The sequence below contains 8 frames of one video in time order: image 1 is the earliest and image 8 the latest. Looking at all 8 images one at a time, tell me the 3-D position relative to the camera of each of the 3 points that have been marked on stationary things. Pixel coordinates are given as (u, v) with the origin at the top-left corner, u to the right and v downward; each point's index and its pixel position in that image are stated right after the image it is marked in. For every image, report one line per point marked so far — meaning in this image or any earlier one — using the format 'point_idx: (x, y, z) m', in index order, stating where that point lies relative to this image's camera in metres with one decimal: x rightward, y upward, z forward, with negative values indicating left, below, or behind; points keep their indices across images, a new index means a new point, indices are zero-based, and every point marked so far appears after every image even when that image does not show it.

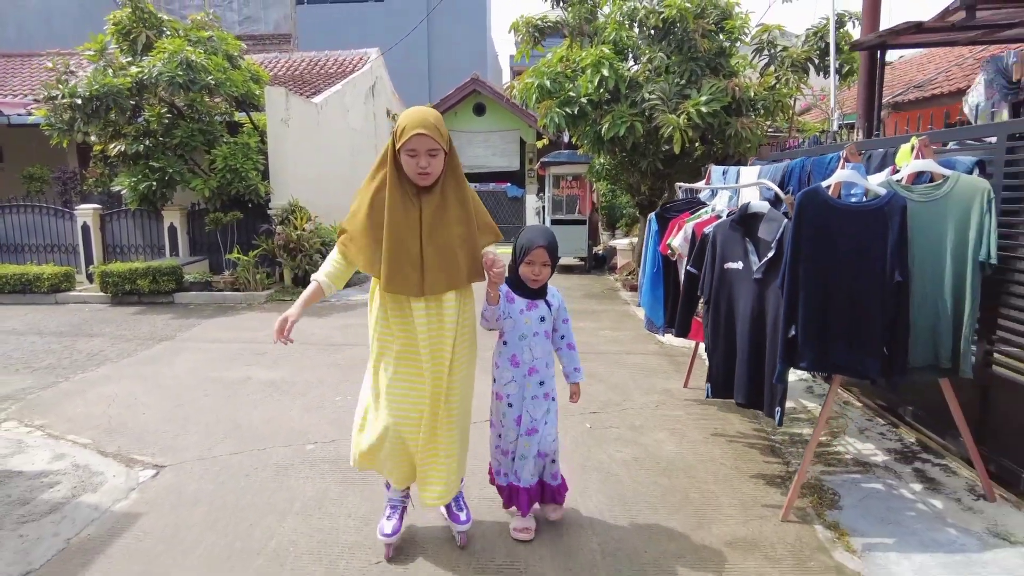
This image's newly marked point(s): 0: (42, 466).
0: (-2.5, -0.9, +3.5) m
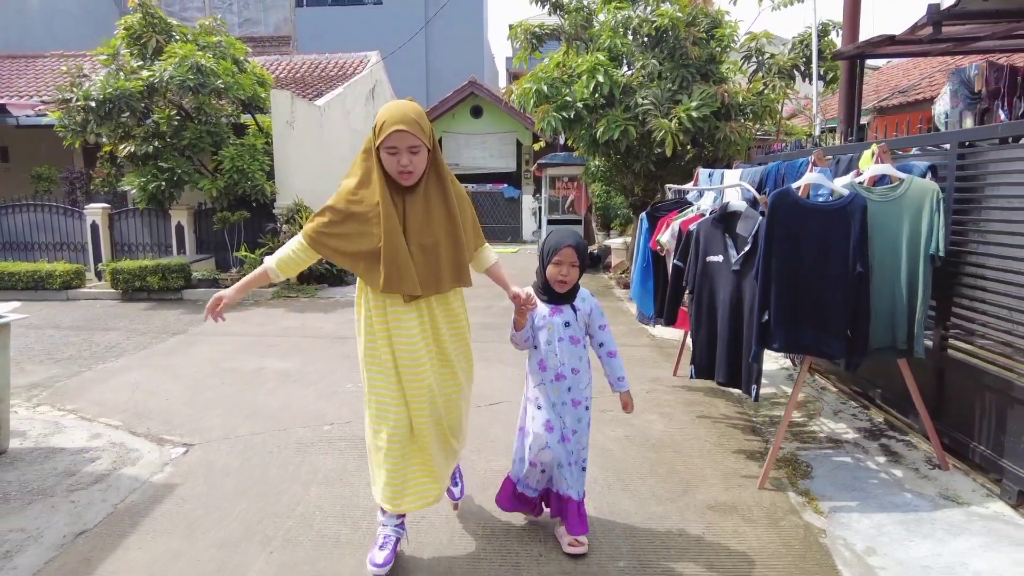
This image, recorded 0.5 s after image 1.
0: (-2.5, -0.9, +3.8) m
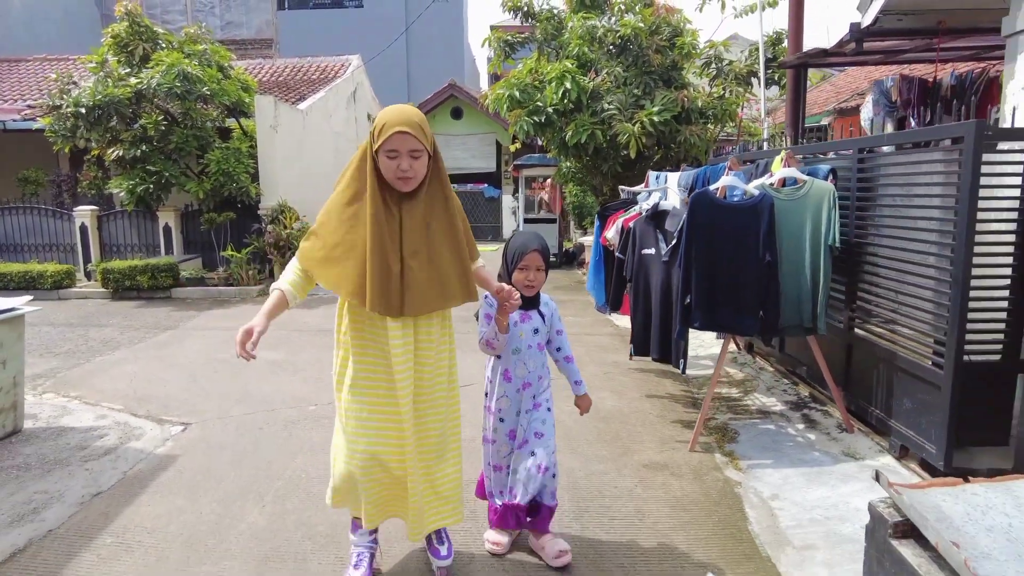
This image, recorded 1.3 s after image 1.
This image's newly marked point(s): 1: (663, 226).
0: (-2.7, -0.9, +4.2) m
1: (+0.8, +0.3, +3.6) m
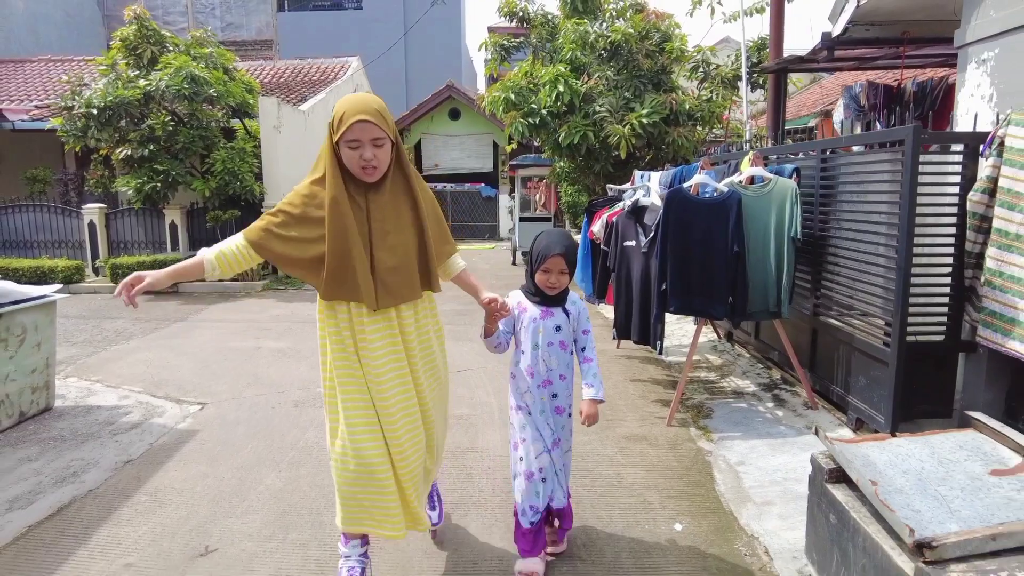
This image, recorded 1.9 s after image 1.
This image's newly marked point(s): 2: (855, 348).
0: (-2.7, -0.8, +4.5) m
1: (+0.8, +0.4, +4.0) m
2: (+1.9, -0.3, +3.7) m
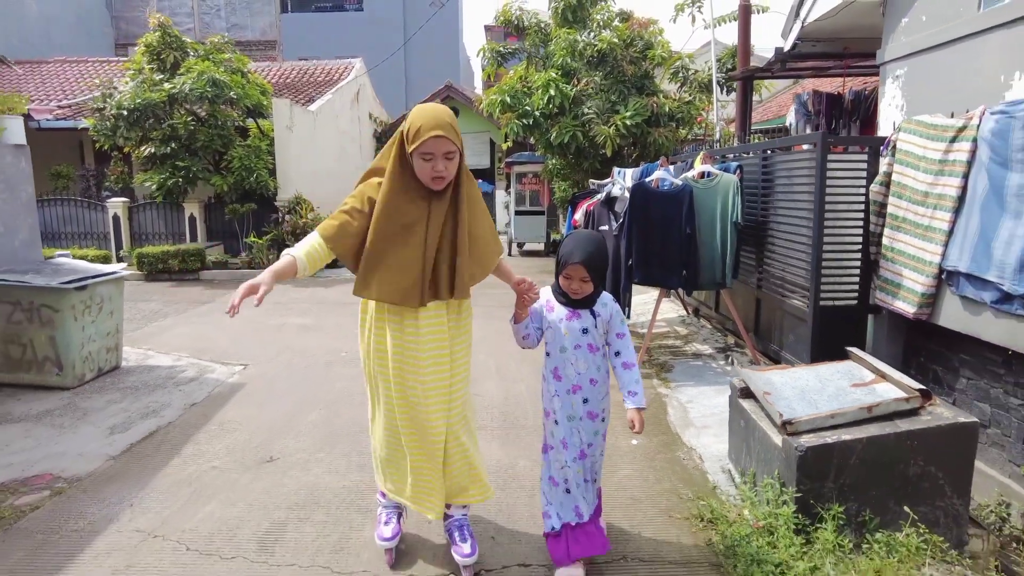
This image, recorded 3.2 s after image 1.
0: (-2.8, -0.6, +5.3) m
1: (+0.8, +0.6, +4.8) m
2: (+1.9, -0.2, +4.5) m
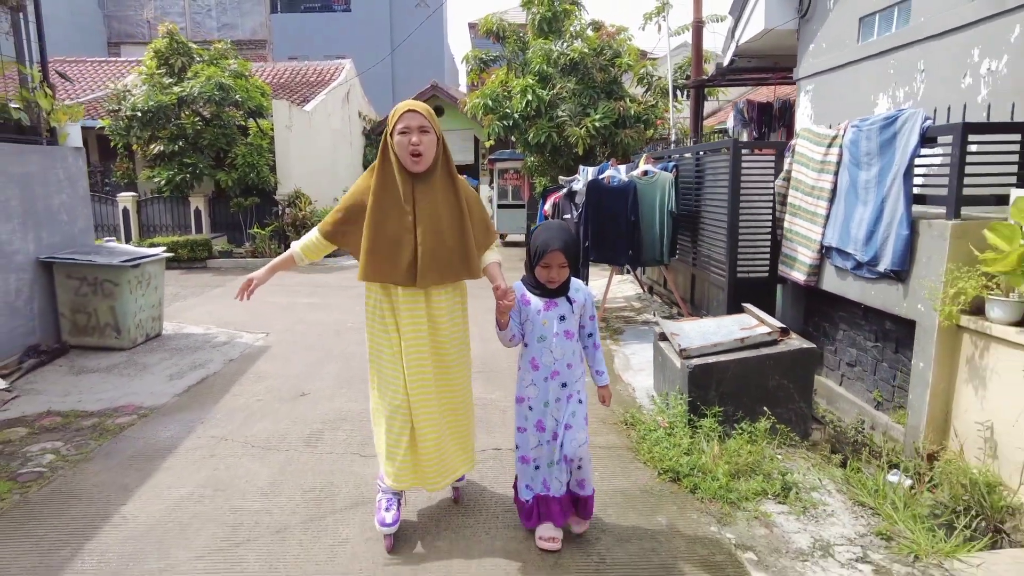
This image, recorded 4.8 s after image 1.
0: (-3.0, -0.4, +6.3) m
1: (+0.6, +0.8, +5.8) m
2: (+1.7, 0.0, +5.6) m
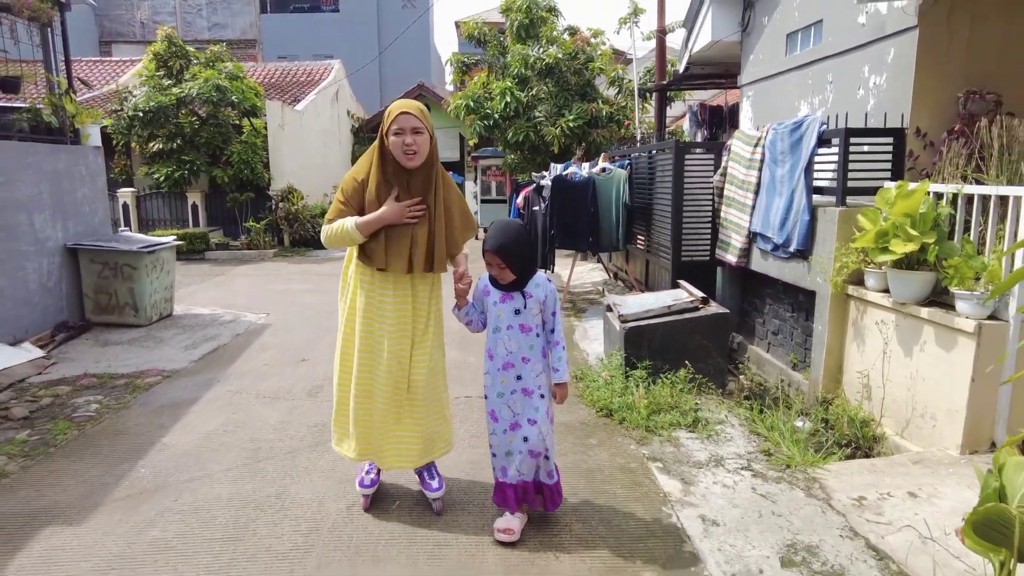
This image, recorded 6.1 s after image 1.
0: (-3.2, -0.3, +7.0) m
1: (+0.3, +0.9, +6.6) m
2: (+1.5, +0.2, +6.4) m
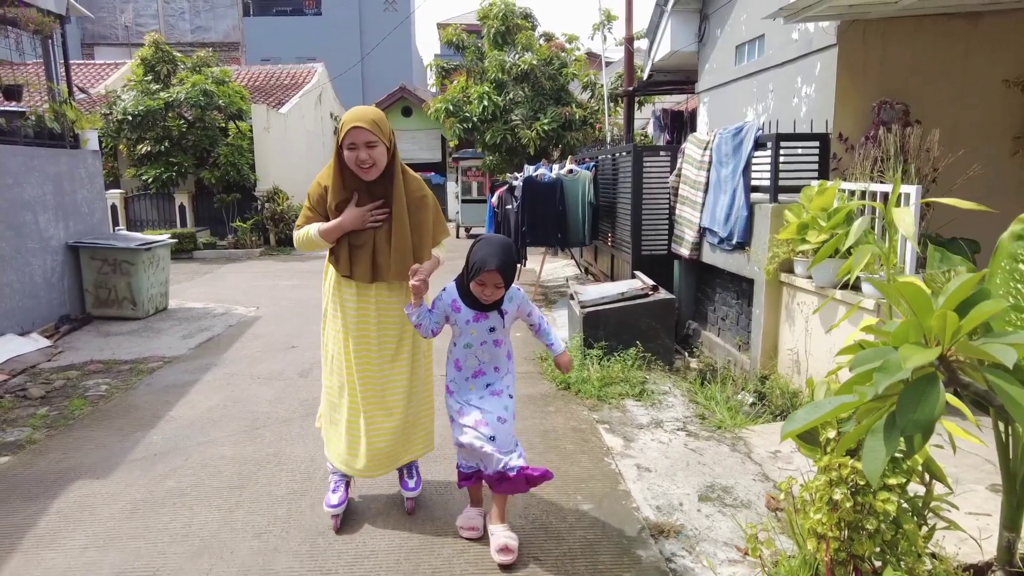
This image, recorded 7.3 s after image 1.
0: (-3.5, -0.2, +7.4) m
1: (0.0, +1.0, +7.1) m
2: (+1.2, +0.3, +6.9) m
